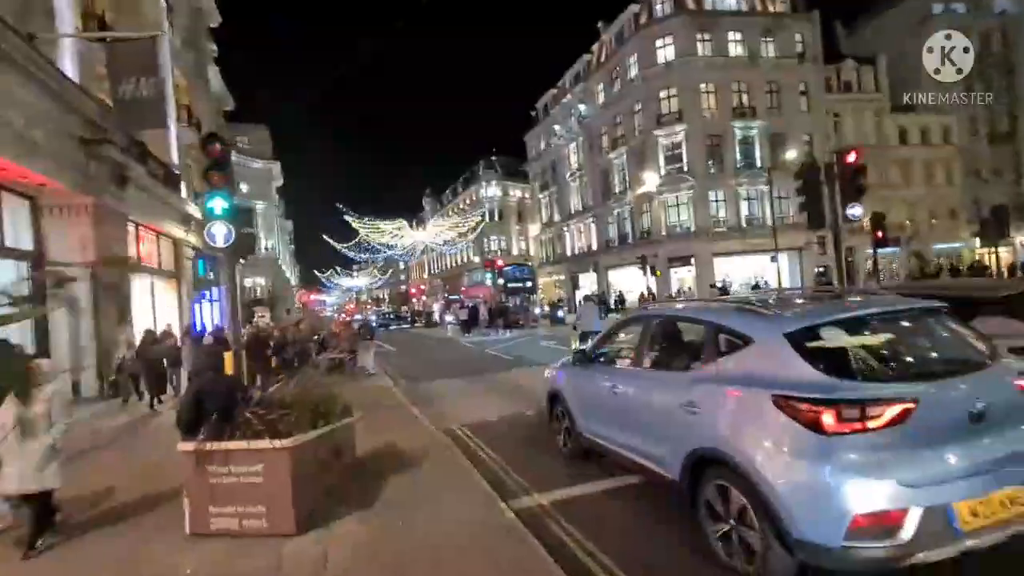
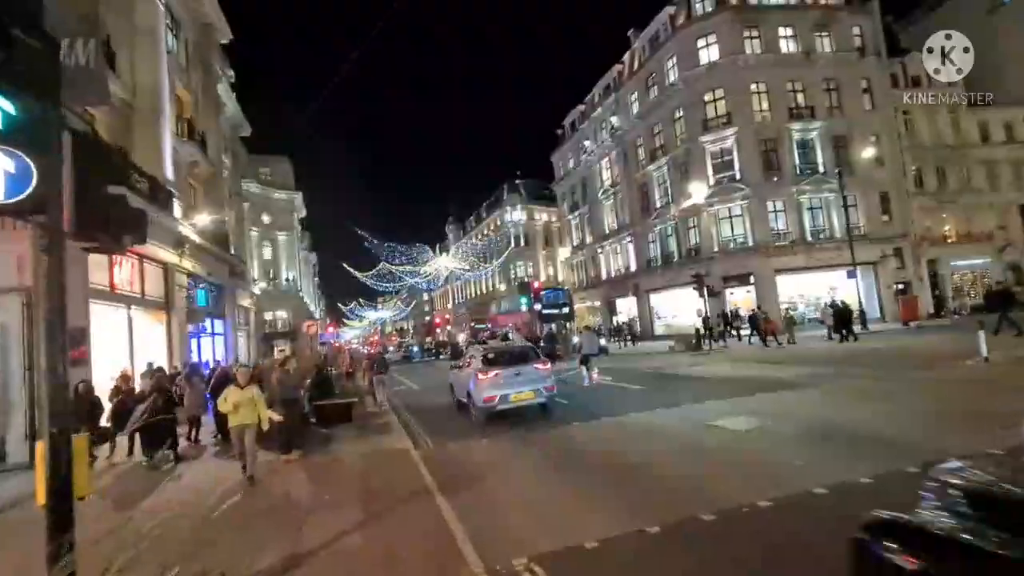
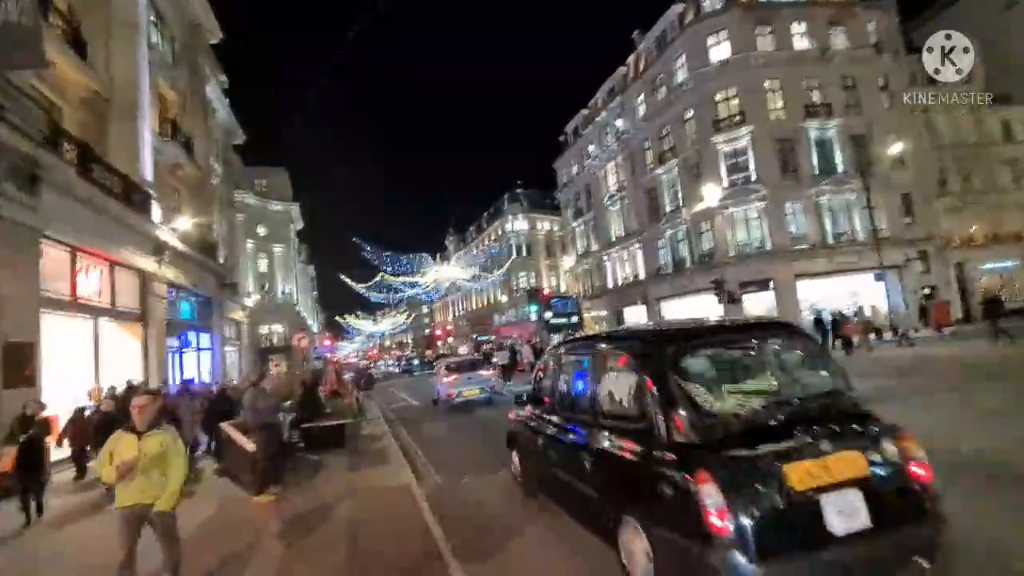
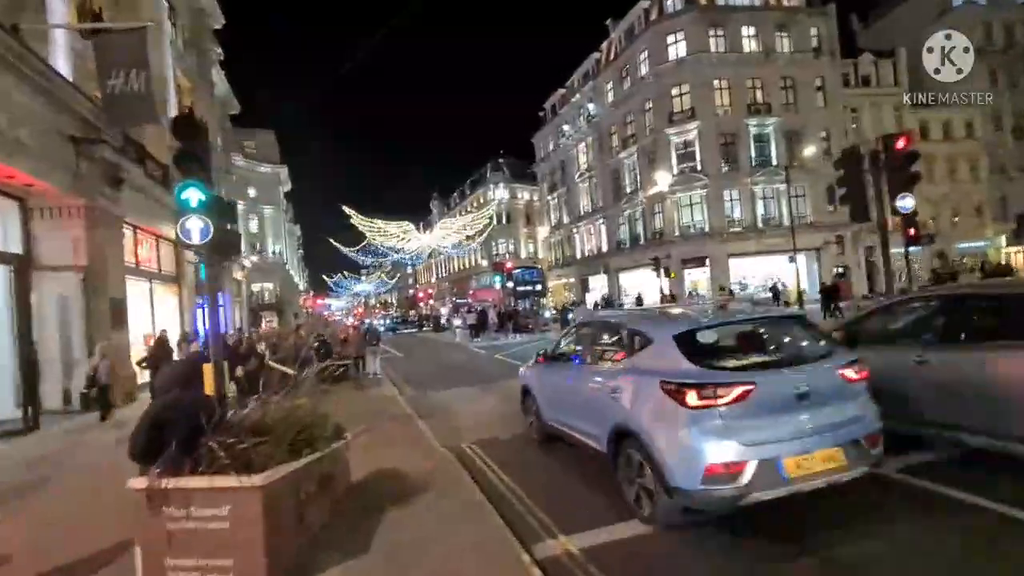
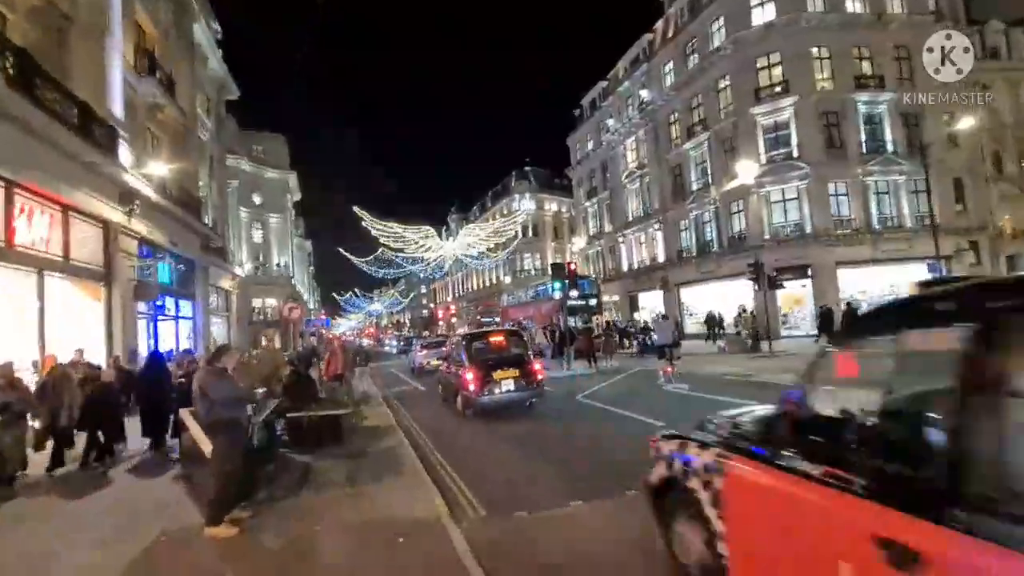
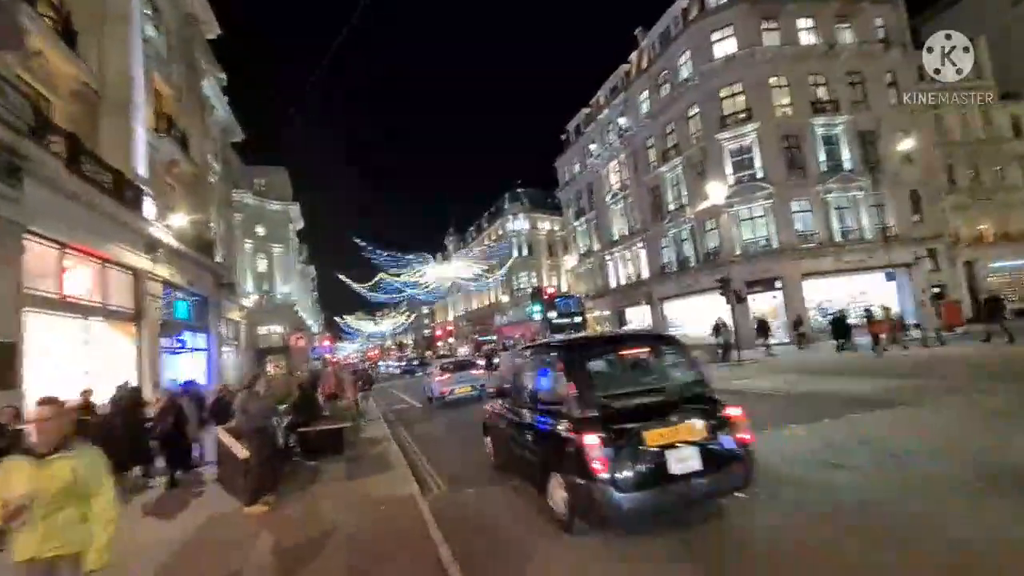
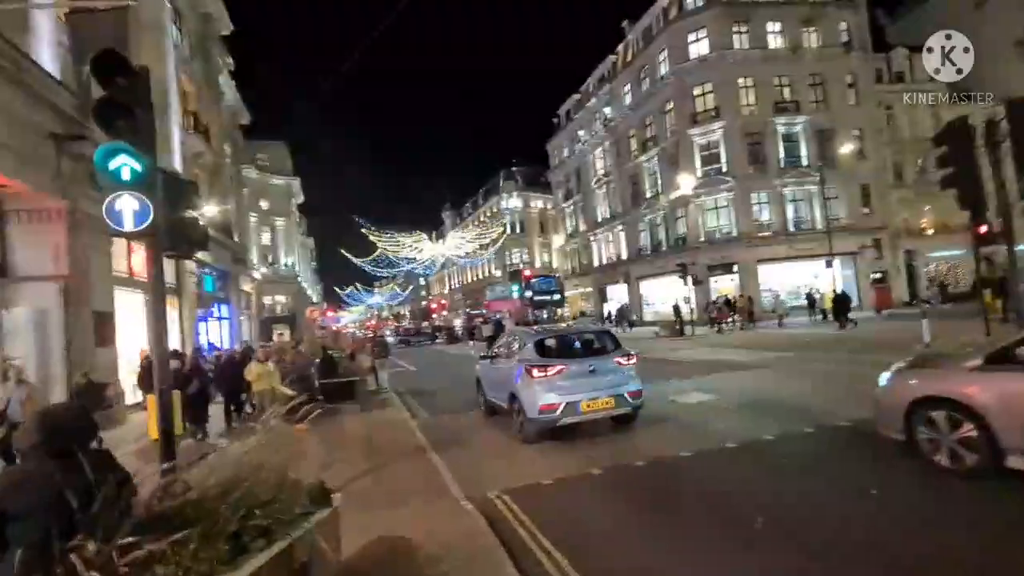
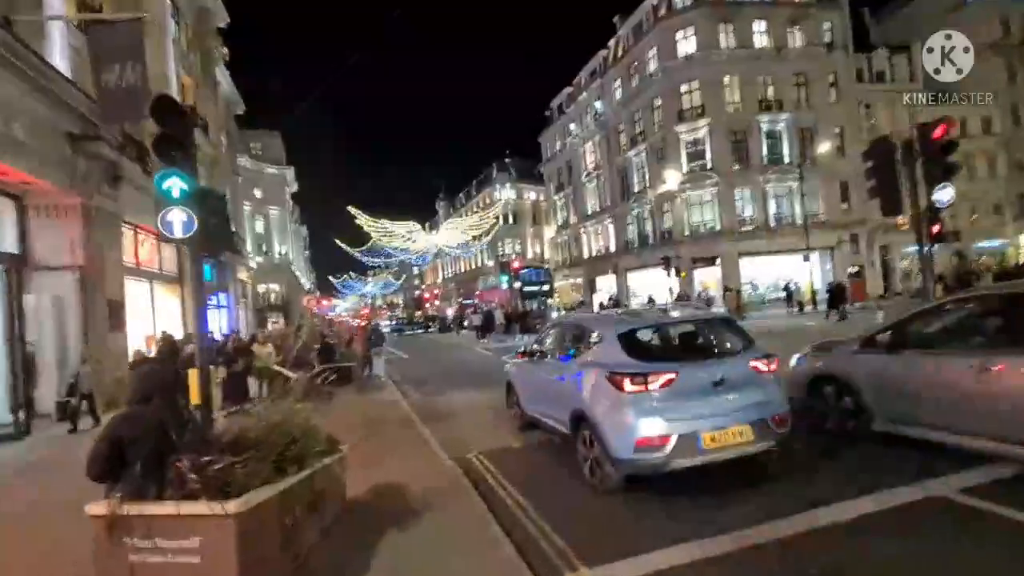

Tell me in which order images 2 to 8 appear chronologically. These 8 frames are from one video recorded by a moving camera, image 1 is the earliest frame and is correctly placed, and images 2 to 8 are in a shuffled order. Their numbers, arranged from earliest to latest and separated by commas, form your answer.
4, 8, 7, 2, 3, 6, 5
